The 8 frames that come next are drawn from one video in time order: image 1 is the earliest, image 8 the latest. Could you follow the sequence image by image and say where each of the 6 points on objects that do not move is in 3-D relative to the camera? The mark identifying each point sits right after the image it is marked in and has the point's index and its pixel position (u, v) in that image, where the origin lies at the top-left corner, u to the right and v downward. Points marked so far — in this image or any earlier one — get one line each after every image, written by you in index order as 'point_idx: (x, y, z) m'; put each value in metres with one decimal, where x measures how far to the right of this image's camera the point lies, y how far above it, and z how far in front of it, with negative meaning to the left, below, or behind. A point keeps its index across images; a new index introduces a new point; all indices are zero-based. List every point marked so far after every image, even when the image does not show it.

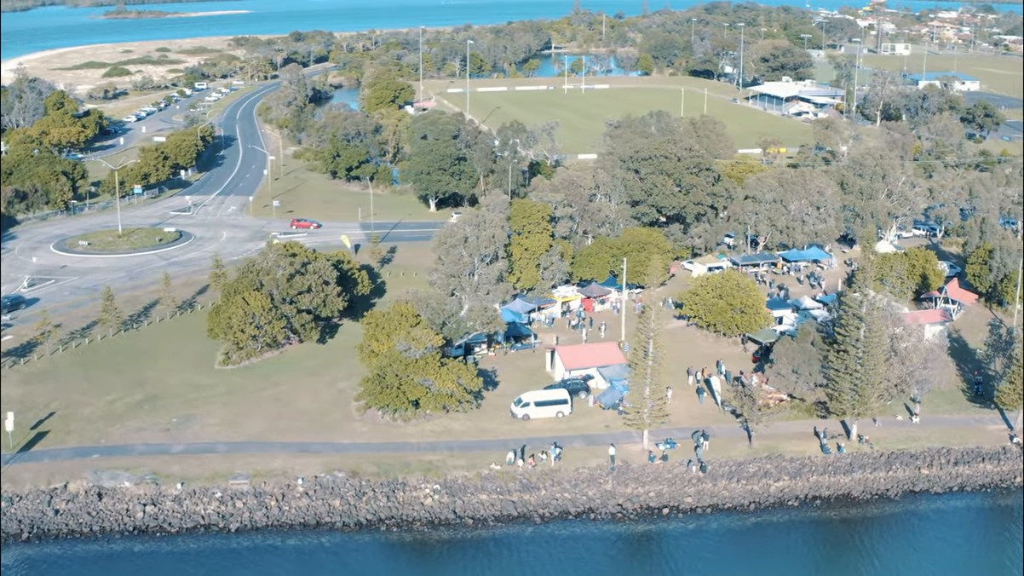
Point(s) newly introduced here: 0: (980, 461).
0: (+9.9, -3.7, +19.8) m
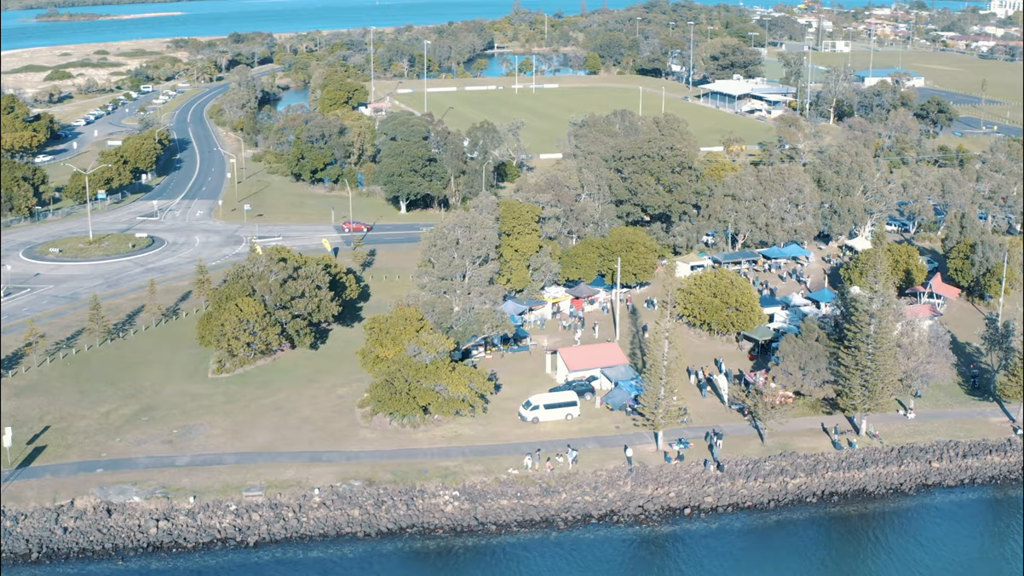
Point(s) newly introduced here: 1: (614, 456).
0: (+10.2, -3.5, +20.1) m
1: (+2.1, -3.4, +19.1) m
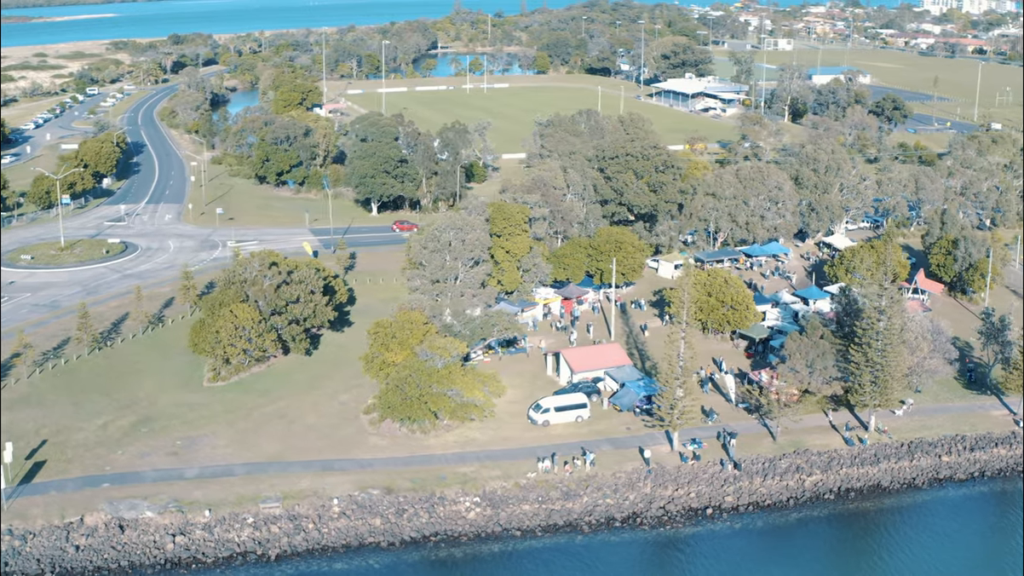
0: (+10.5, -3.4, +20.4) m
1: (+2.4, -3.4, +19.0) m
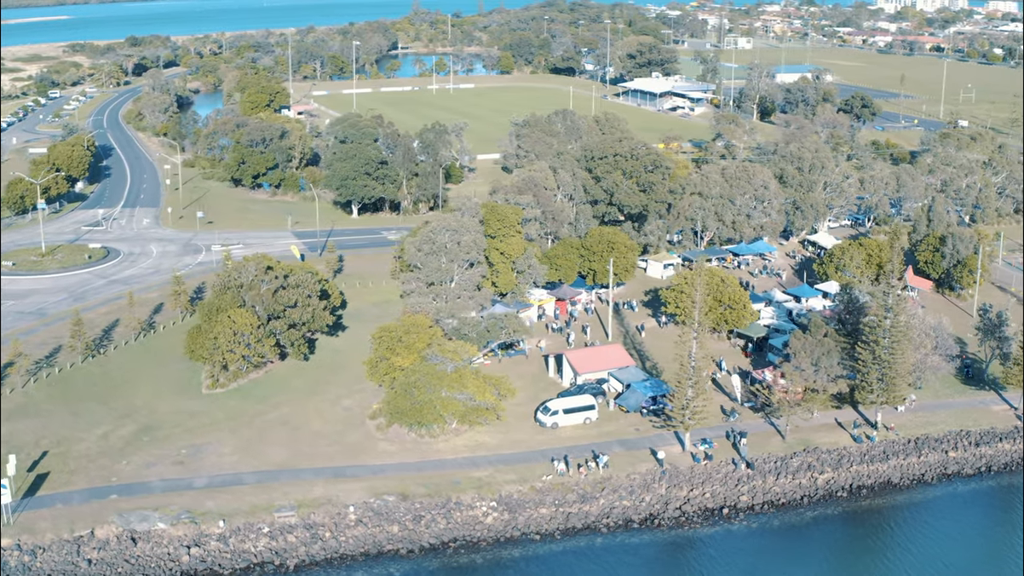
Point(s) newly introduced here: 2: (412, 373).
0: (+10.7, -3.4, +20.6) m
1: (+2.7, -3.5, +19.0) m
2: (-2.1, -1.8, +19.8) m
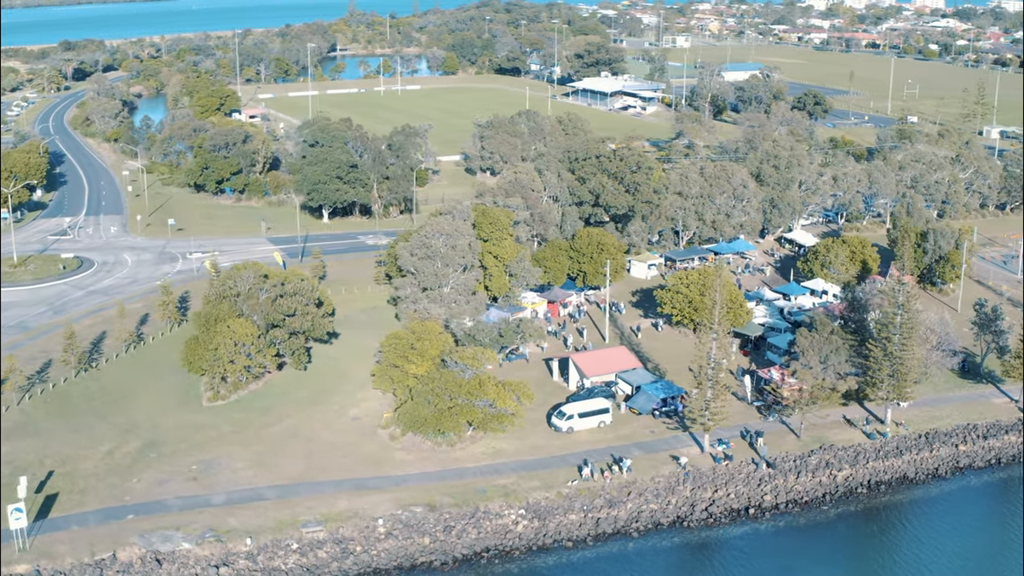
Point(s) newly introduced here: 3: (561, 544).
0: (+11.0, -3.2, +21.0) m
1: (+3.1, -3.5, +18.9) m
2: (-1.7, -2.0, +19.5) m
3: (+0.9, -4.6, +16.9) m
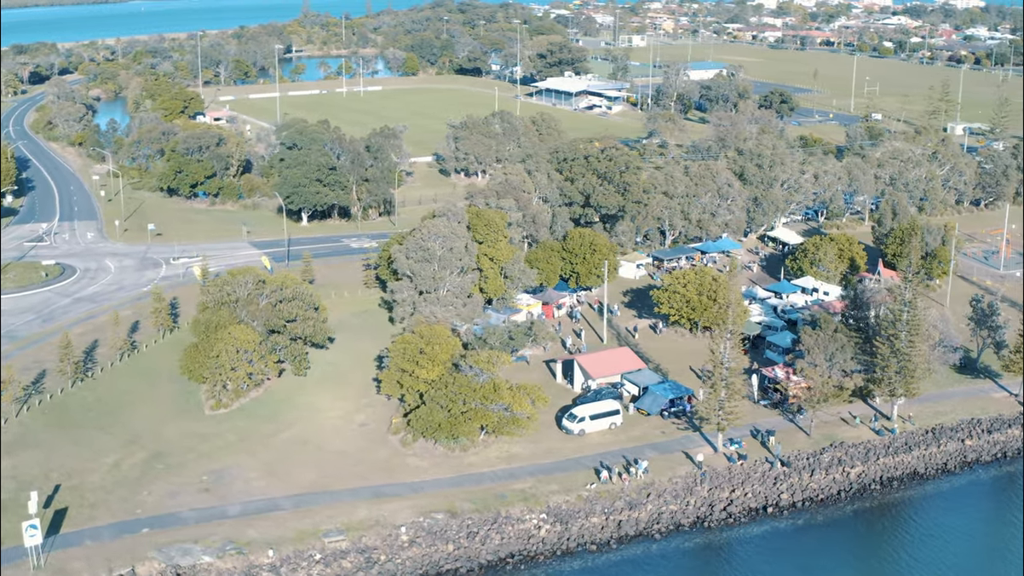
0: (+11.2, -3.2, +21.2) m
1: (+3.4, -3.5, +18.9) m
2: (-1.5, -2.0, +19.4) m
3: (+1.3, -4.7, +16.8) m
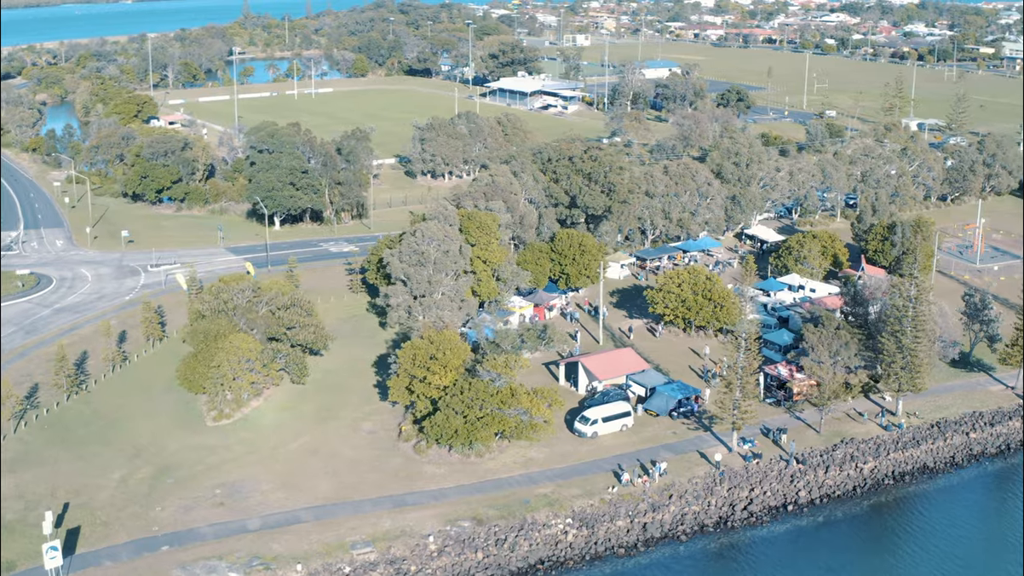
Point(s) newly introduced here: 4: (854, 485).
0: (+11.4, -3.0, +21.7) m
1: (+3.8, -3.5, +19.0) m
2: (-1.2, -2.1, +19.2) m
3: (+1.7, -4.7, +16.8) m
4: (+6.9, -4.0, +19.2) m
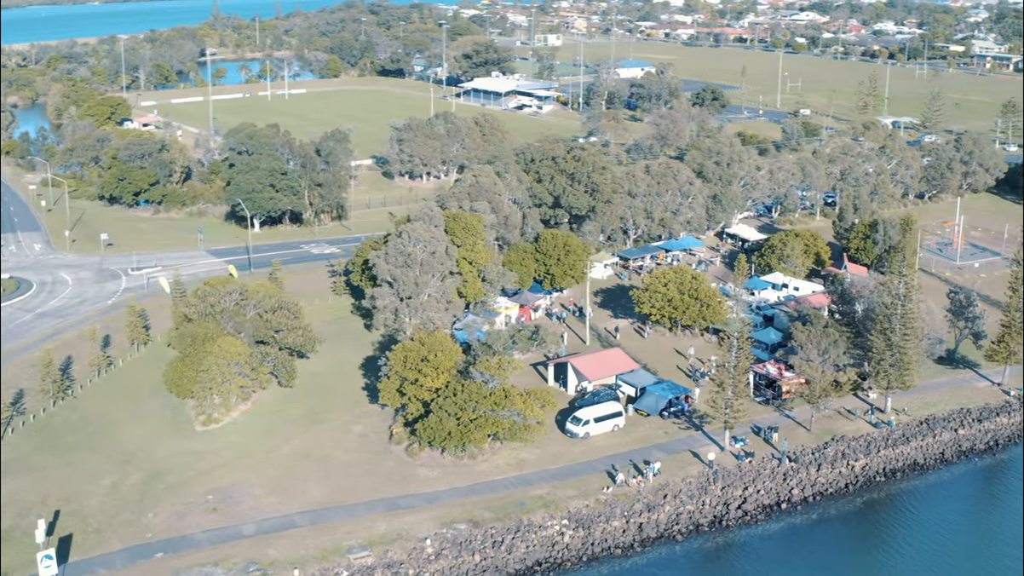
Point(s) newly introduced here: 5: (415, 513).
0: (+11.2, -3.0, +21.9) m
1: (+3.6, -3.5, +19.0) m
2: (-1.3, -2.2, +19.1) m
3: (+1.7, -4.7, +16.8) m
4: (+6.8, -4.0, +19.4) m
5: (-1.8, -4.1, +17.0) m
